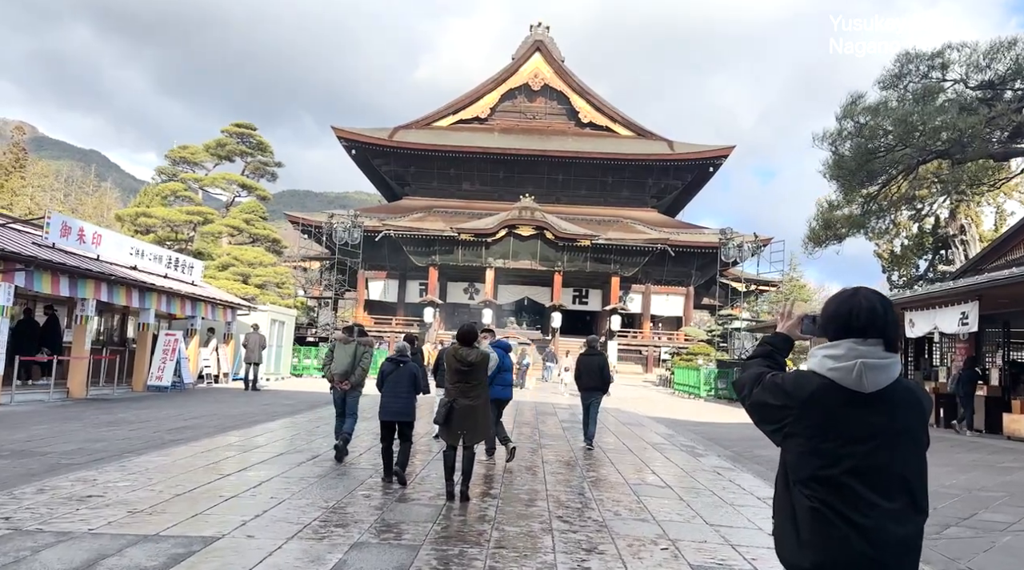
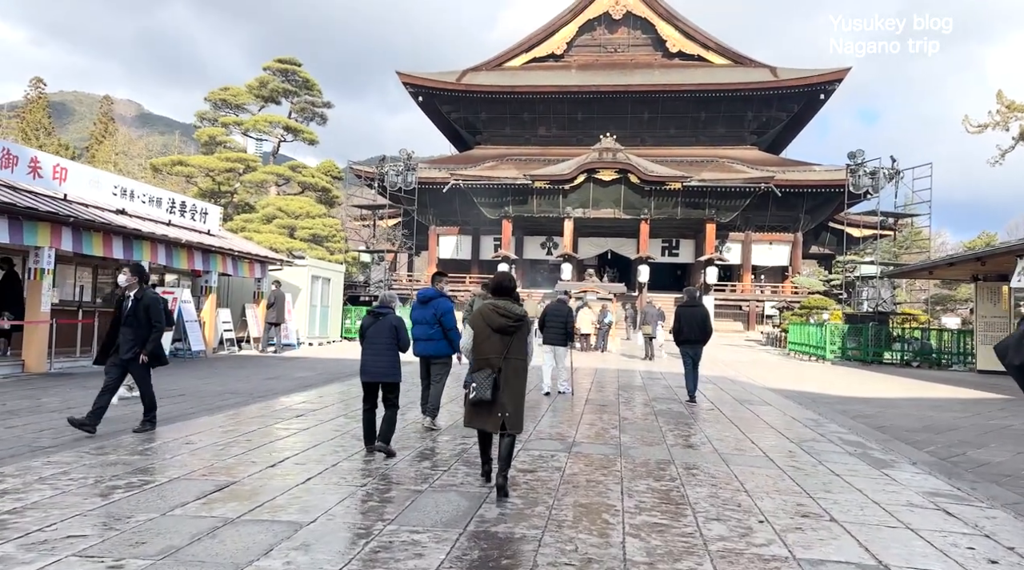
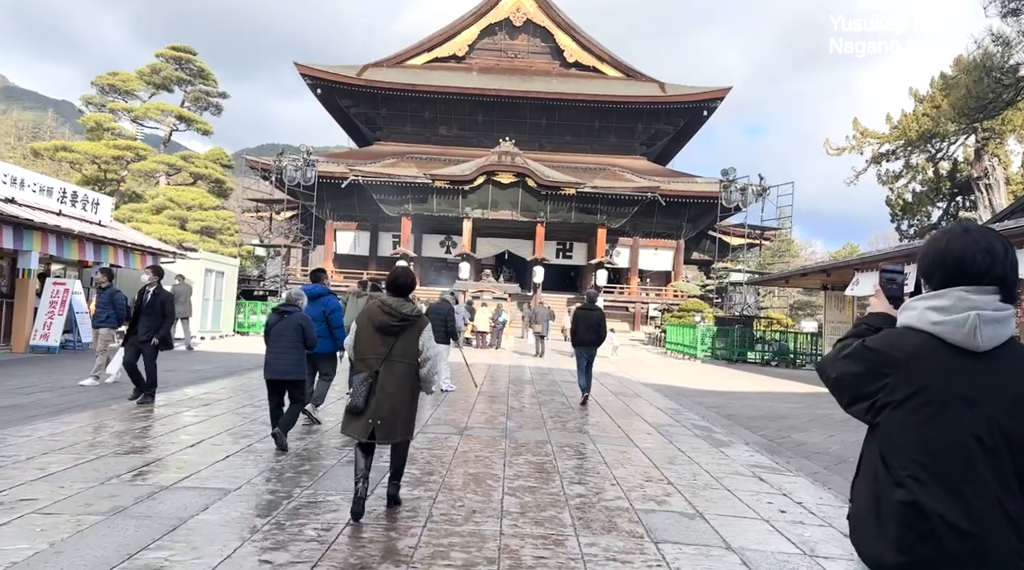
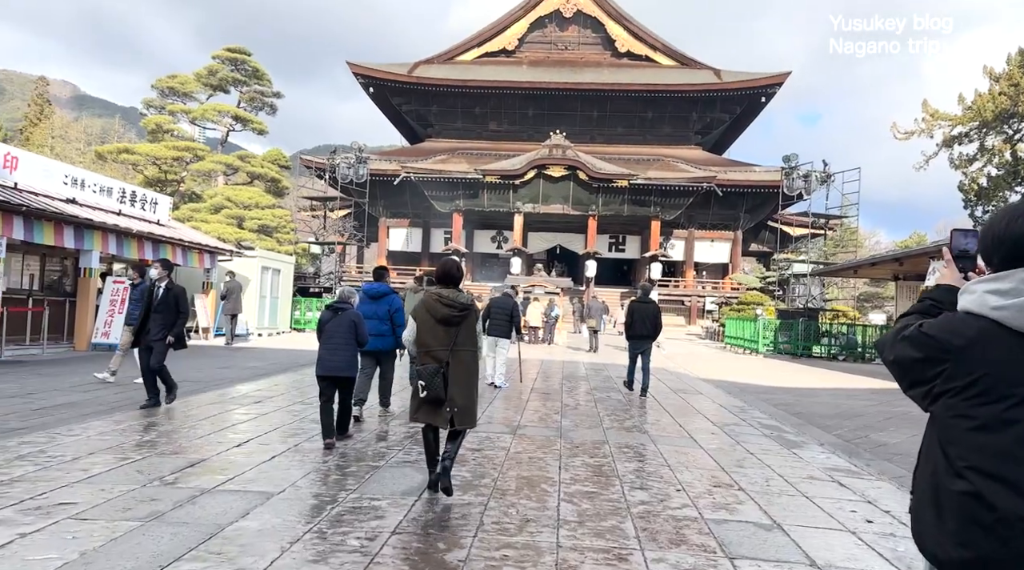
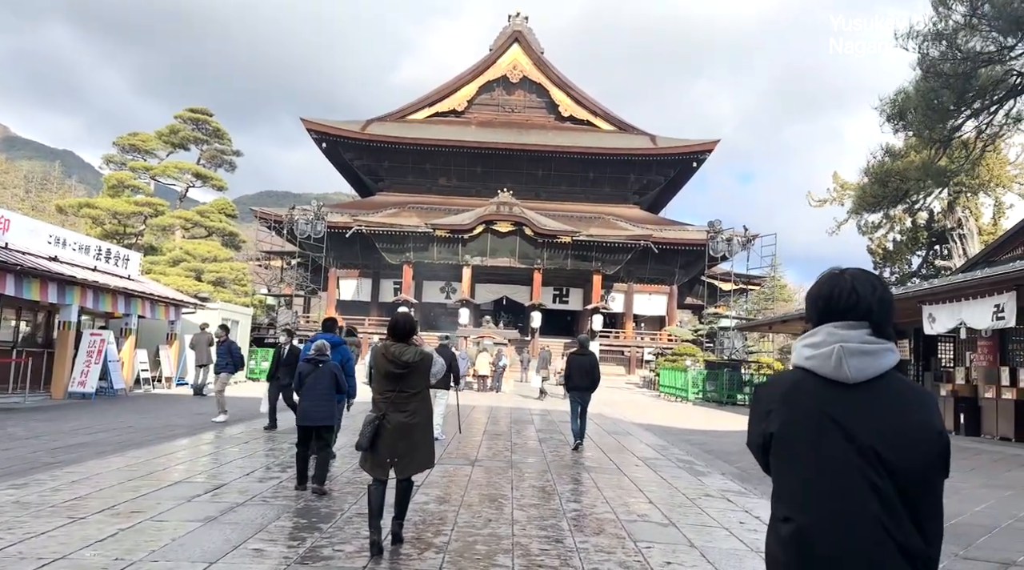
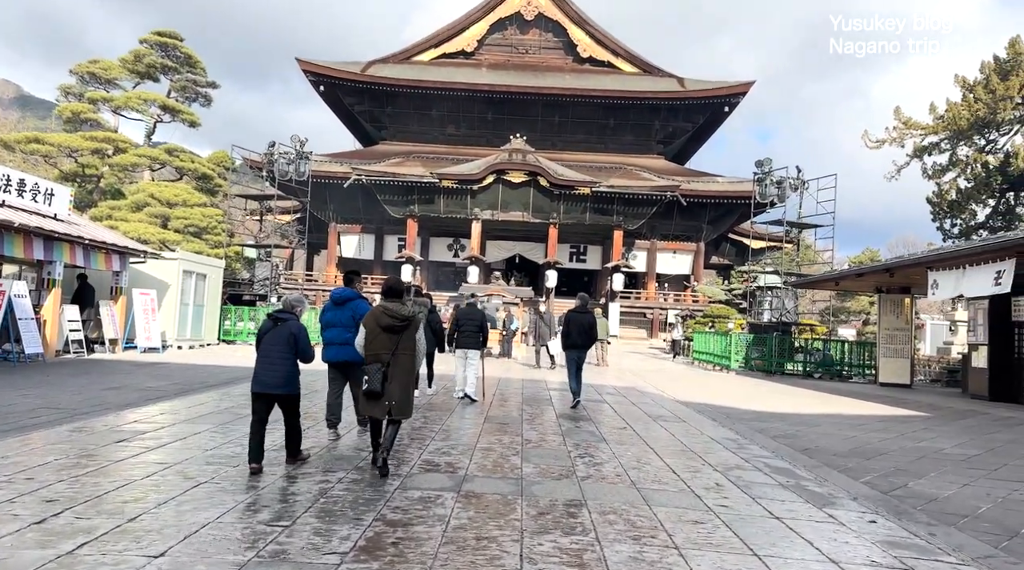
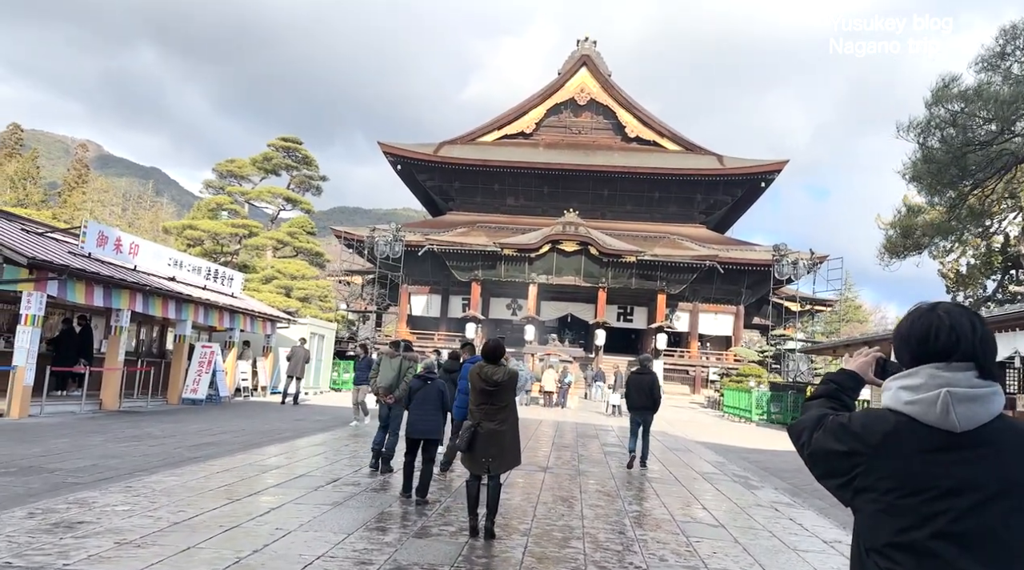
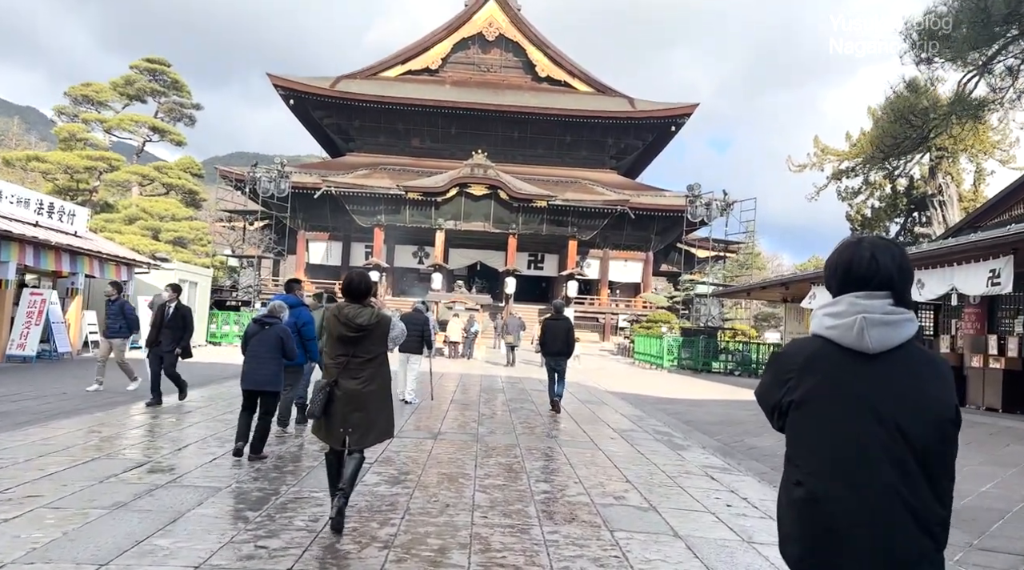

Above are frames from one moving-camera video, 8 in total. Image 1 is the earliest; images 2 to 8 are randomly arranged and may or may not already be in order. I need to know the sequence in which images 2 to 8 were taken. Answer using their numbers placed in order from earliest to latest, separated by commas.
7, 5, 8, 3, 4, 2, 6
